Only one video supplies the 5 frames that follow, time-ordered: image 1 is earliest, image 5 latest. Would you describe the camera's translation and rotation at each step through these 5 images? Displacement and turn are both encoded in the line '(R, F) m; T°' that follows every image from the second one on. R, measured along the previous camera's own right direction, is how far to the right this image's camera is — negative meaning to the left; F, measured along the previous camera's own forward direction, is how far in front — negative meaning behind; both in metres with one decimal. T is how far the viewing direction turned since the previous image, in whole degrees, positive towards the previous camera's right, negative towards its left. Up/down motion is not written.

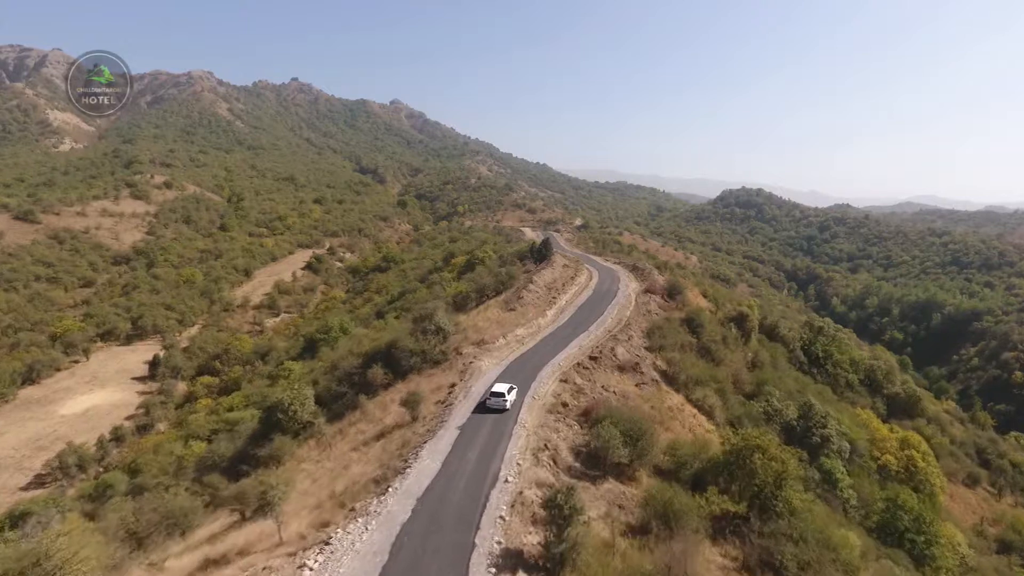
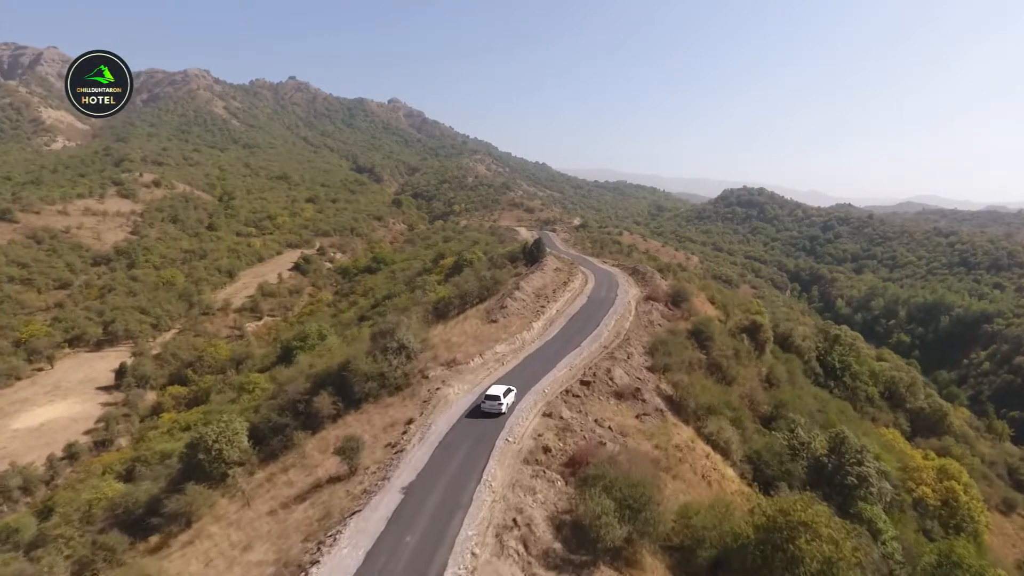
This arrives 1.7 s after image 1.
(+0.9, +3.7) m; 0°
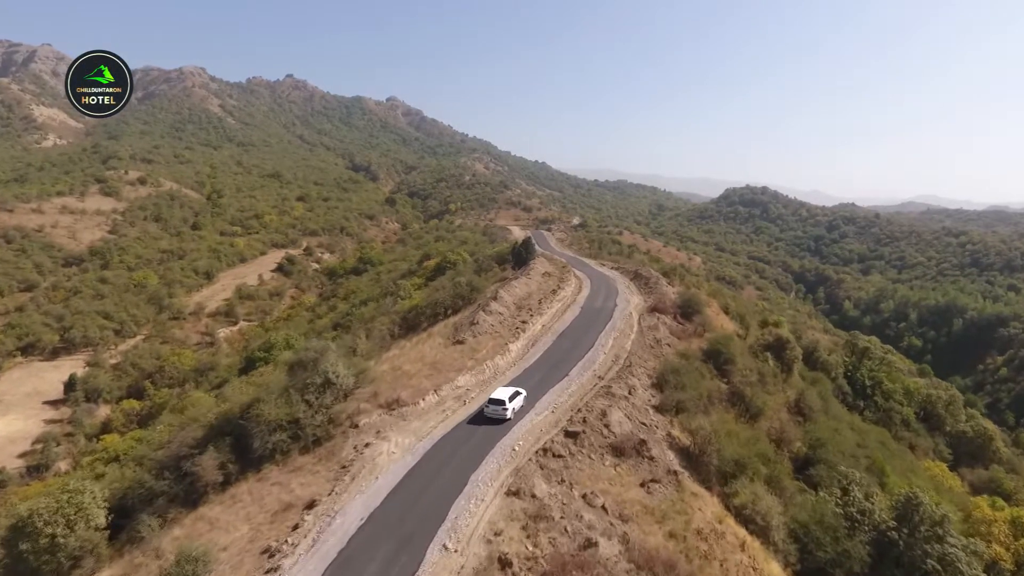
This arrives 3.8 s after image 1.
(+1.1, +4.9) m; 0°
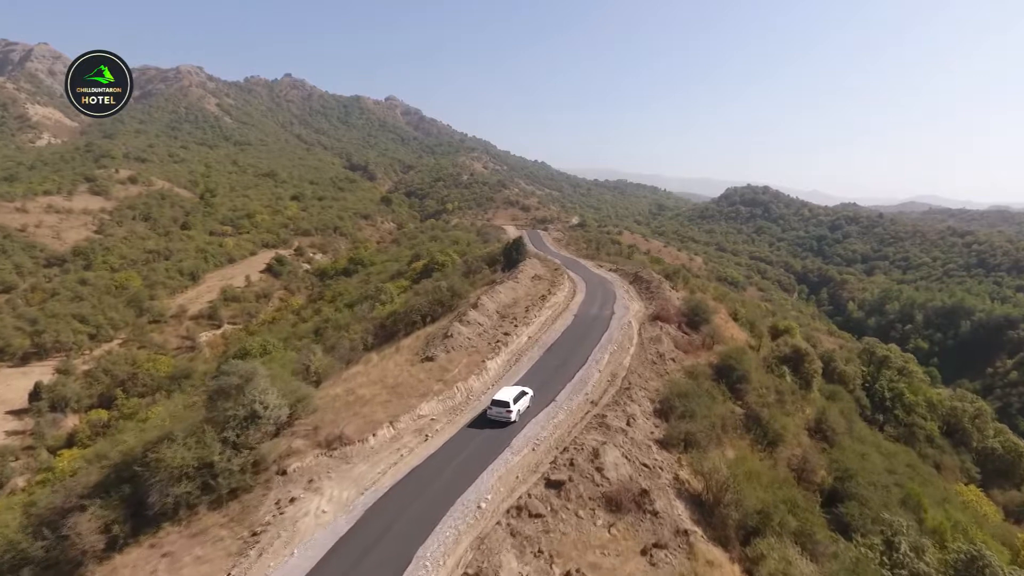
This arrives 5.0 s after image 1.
(+0.7, +2.8) m; 0°
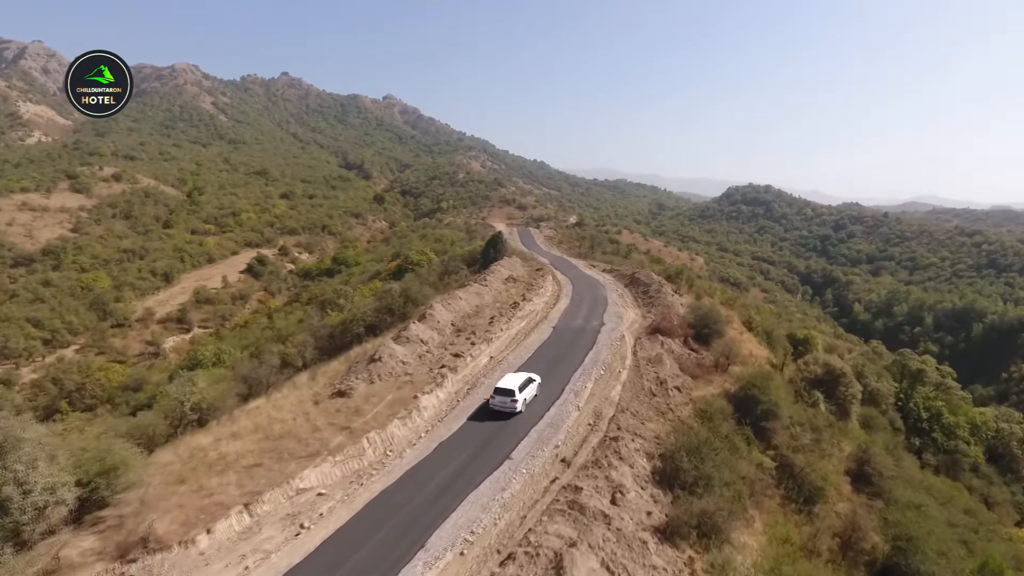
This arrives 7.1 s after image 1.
(+1.3, +4.4) m; 0°
